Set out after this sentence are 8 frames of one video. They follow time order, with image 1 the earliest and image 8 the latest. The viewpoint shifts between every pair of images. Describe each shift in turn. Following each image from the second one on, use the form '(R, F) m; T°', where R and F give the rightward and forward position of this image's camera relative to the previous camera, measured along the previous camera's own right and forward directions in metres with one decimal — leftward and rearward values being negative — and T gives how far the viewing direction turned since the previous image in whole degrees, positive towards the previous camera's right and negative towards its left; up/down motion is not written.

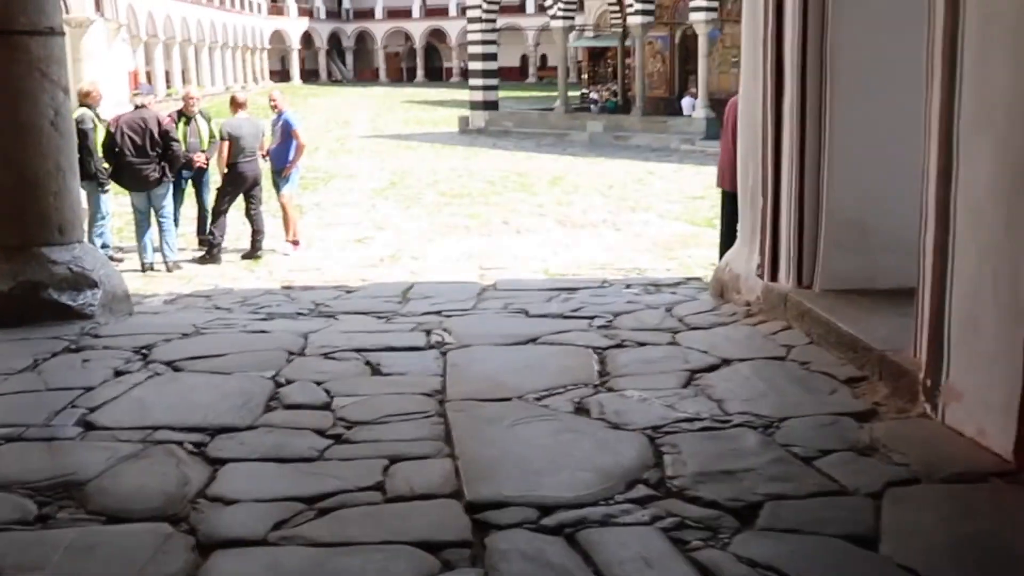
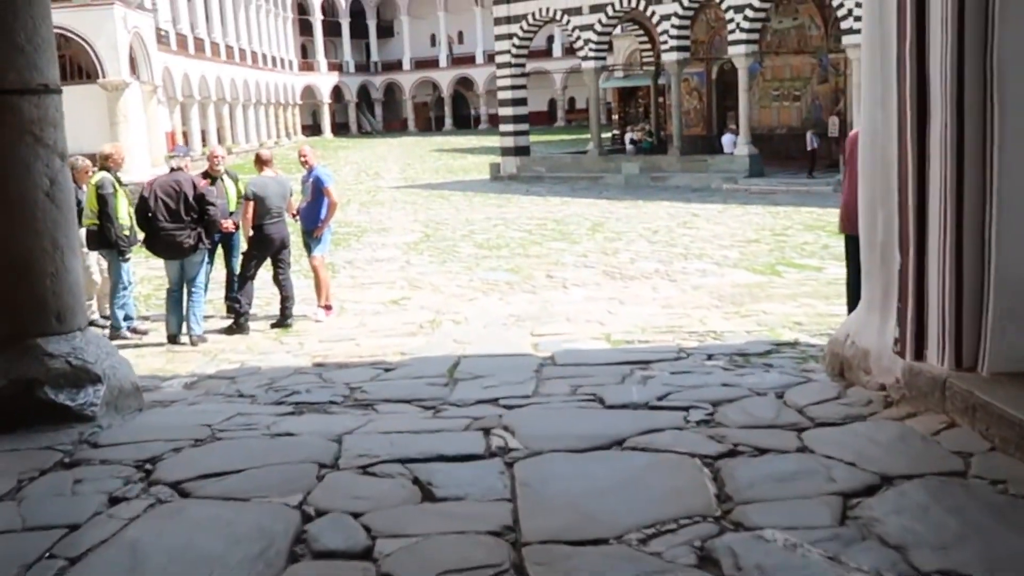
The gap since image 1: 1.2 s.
(-0.1, +0.9) m; -1°
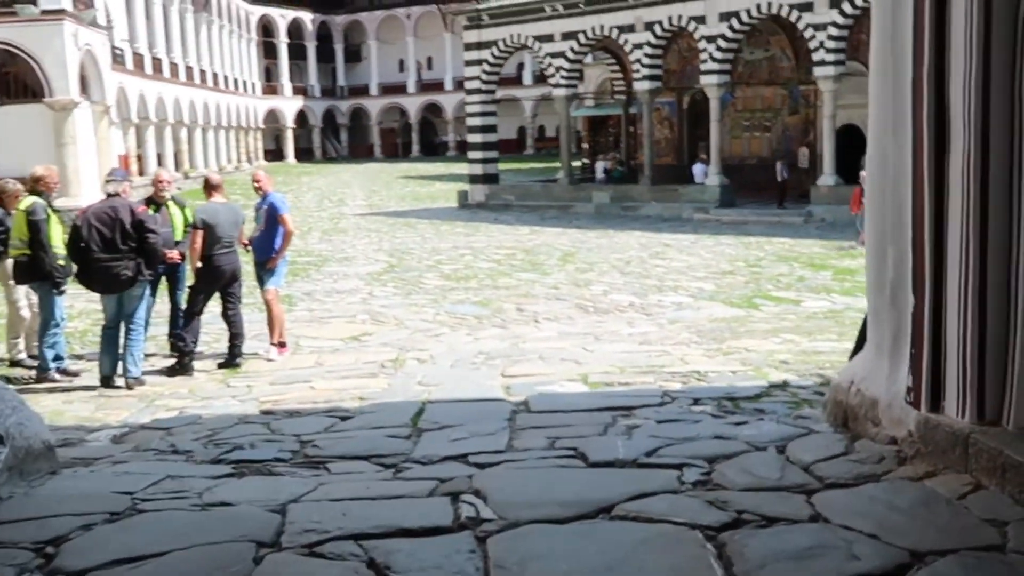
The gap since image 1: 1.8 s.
(0.0, +0.4) m; +1°
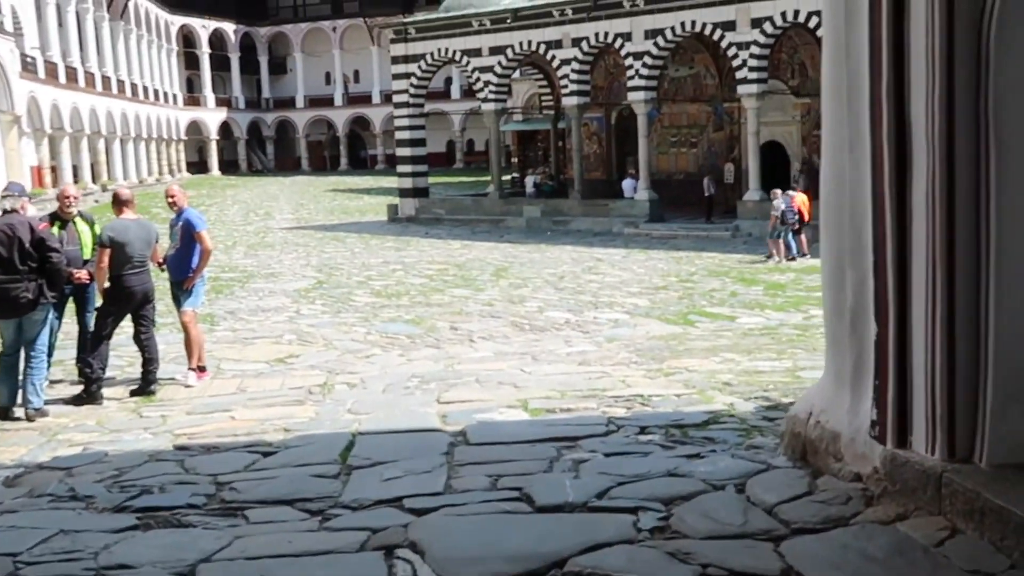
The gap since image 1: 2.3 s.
(0.0, +0.3) m; +3°
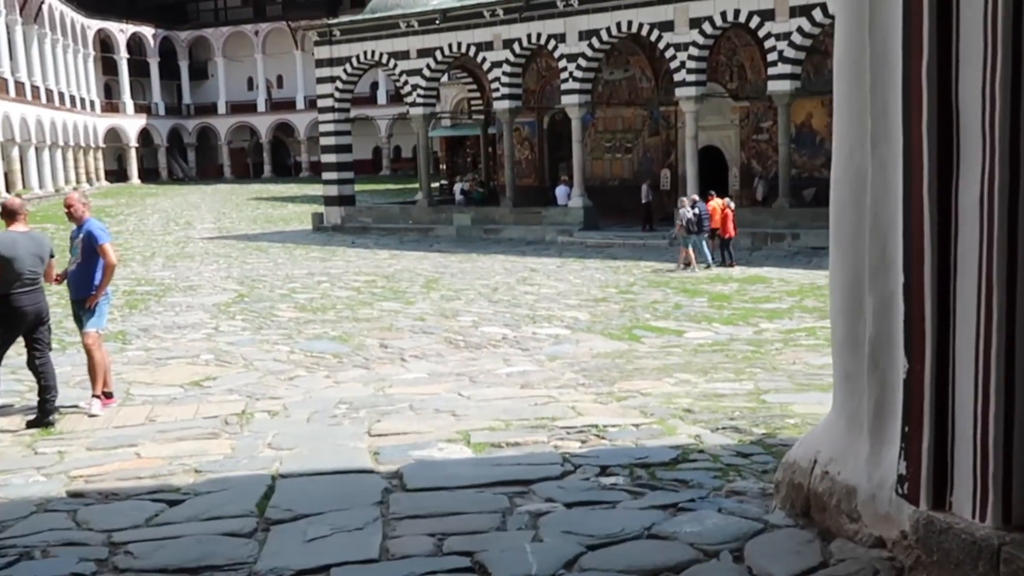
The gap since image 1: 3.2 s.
(-0.1, +0.6) m; +3°
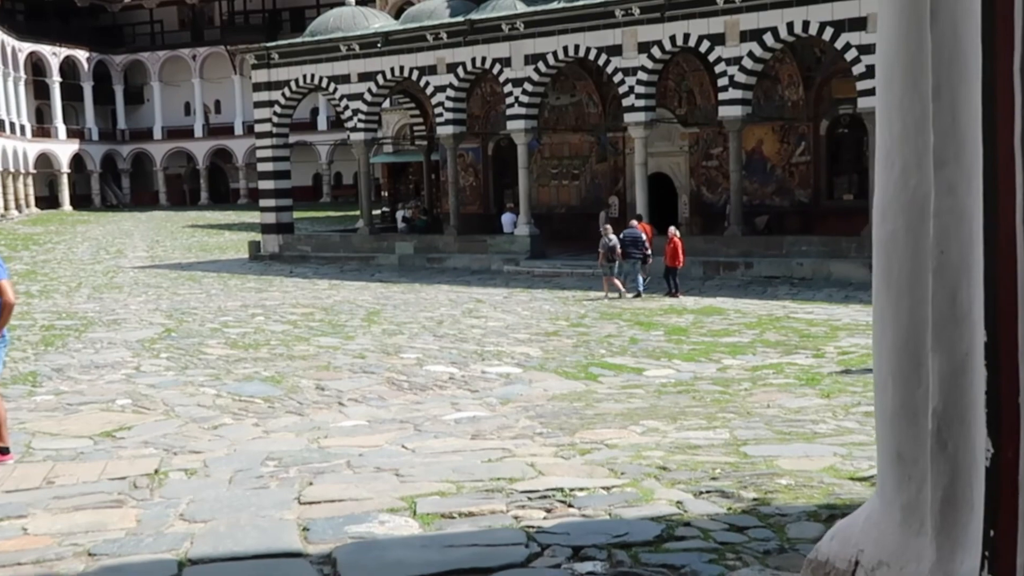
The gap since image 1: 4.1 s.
(0.0, +0.7) m; +3°
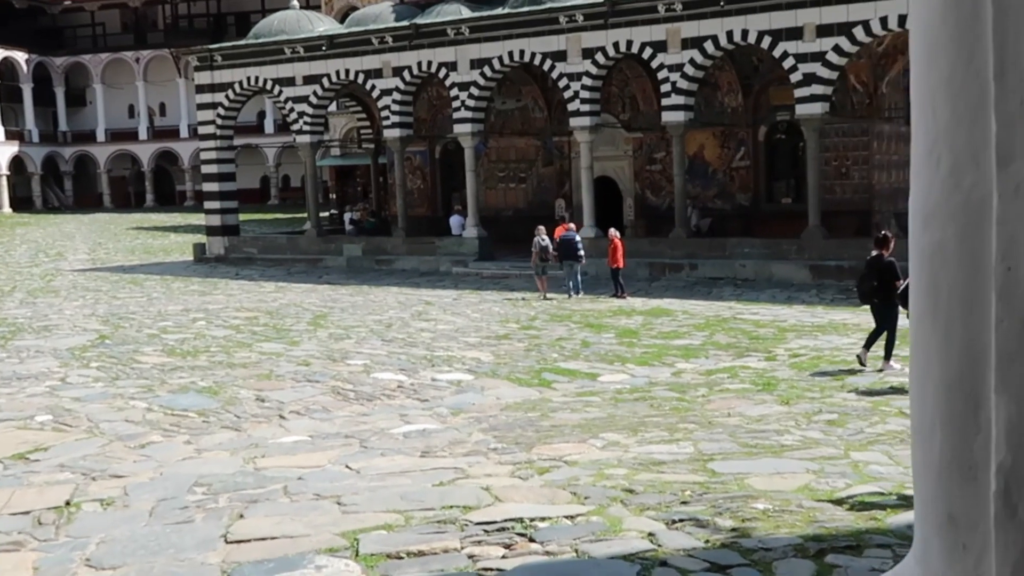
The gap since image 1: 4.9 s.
(0.0, +0.5) m; +2°
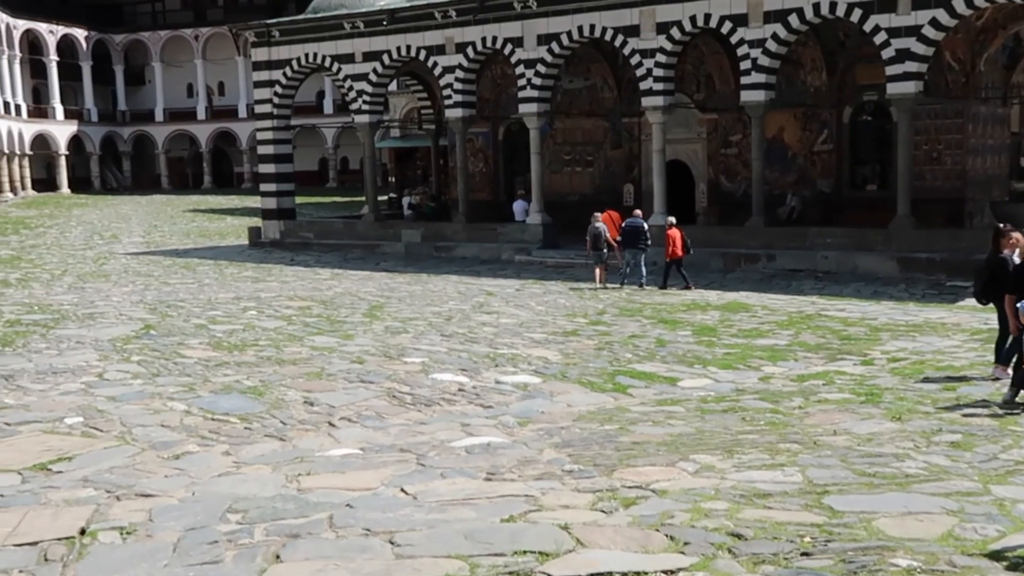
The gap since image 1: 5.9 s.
(-0.1, +0.7) m; -3°
